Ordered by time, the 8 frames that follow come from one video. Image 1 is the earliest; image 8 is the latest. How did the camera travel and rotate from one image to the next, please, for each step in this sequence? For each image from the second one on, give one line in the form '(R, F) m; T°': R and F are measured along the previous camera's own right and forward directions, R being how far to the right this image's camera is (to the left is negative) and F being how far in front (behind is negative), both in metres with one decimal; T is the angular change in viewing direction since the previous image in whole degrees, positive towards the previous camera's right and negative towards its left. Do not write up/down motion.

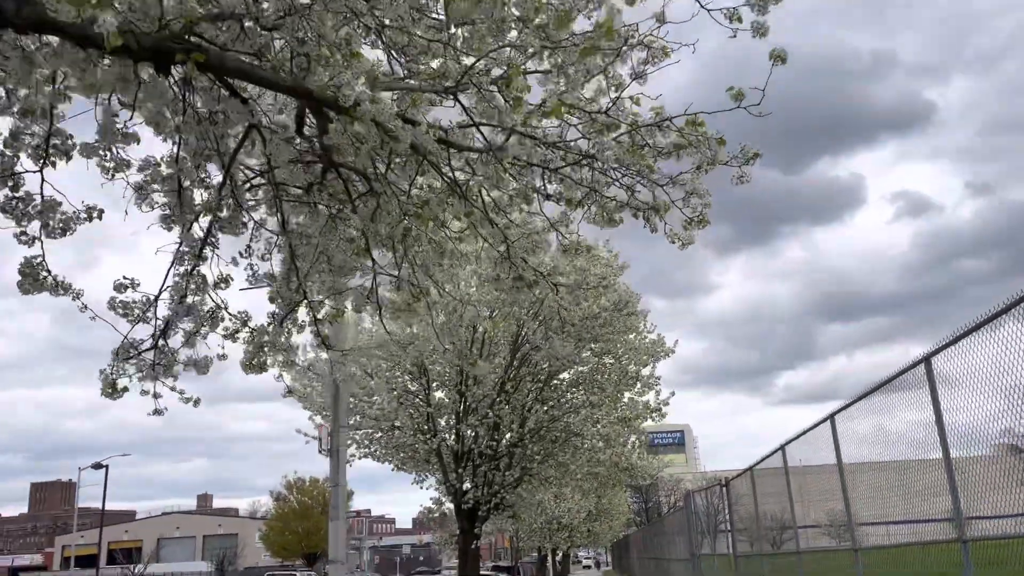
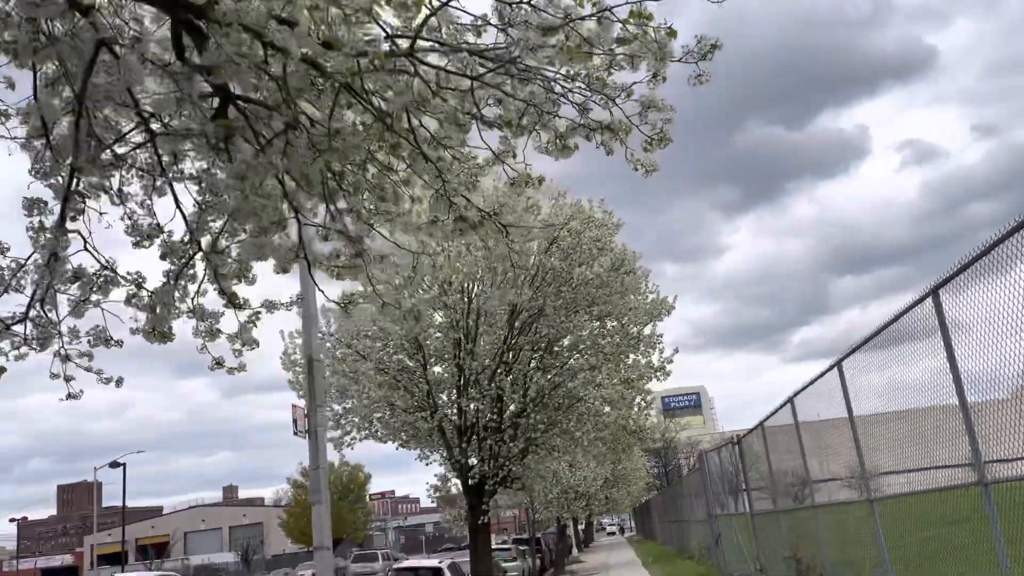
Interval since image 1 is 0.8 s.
(+0.2, +0.4) m; -1°
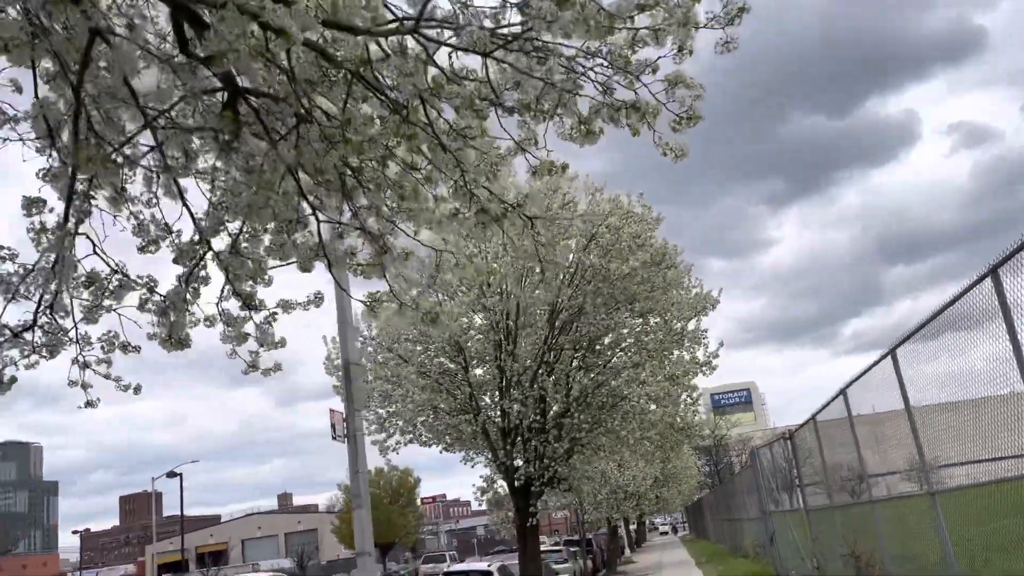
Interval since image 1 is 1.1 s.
(+0.1, +0.1) m; -3°
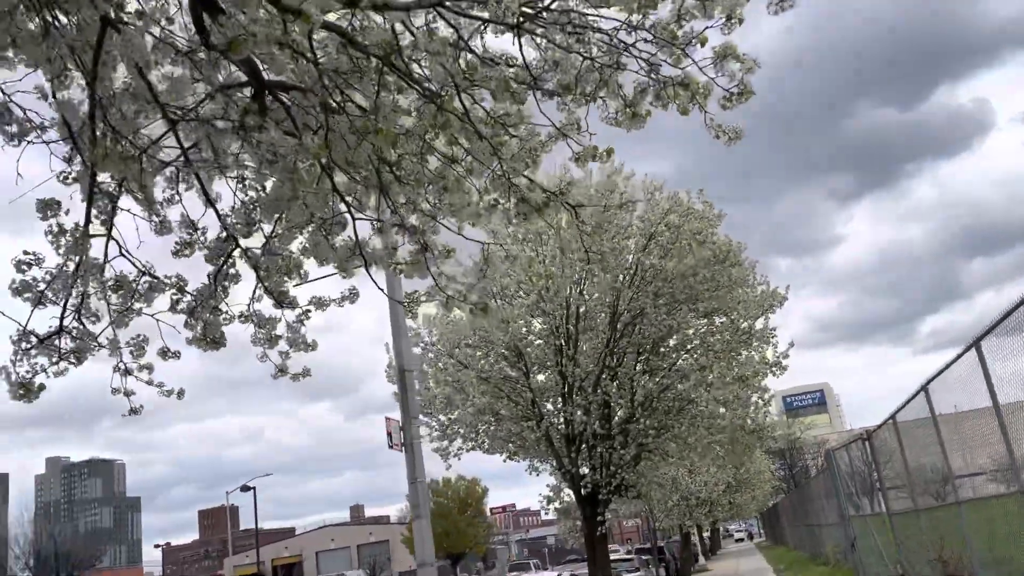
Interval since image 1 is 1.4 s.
(0.0, +0.2) m; -4°
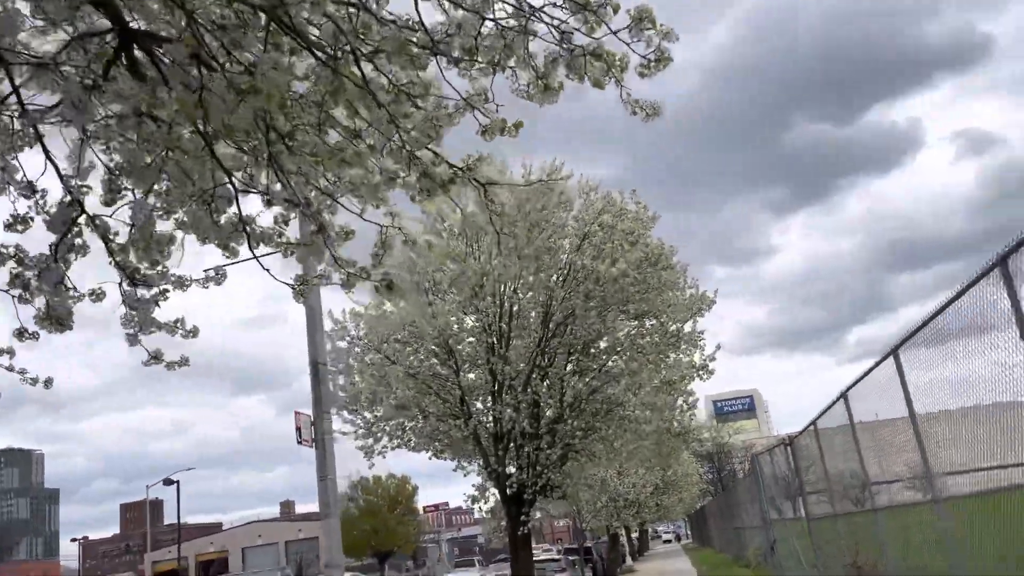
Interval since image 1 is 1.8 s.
(+0.1, +0.2) m; +4°
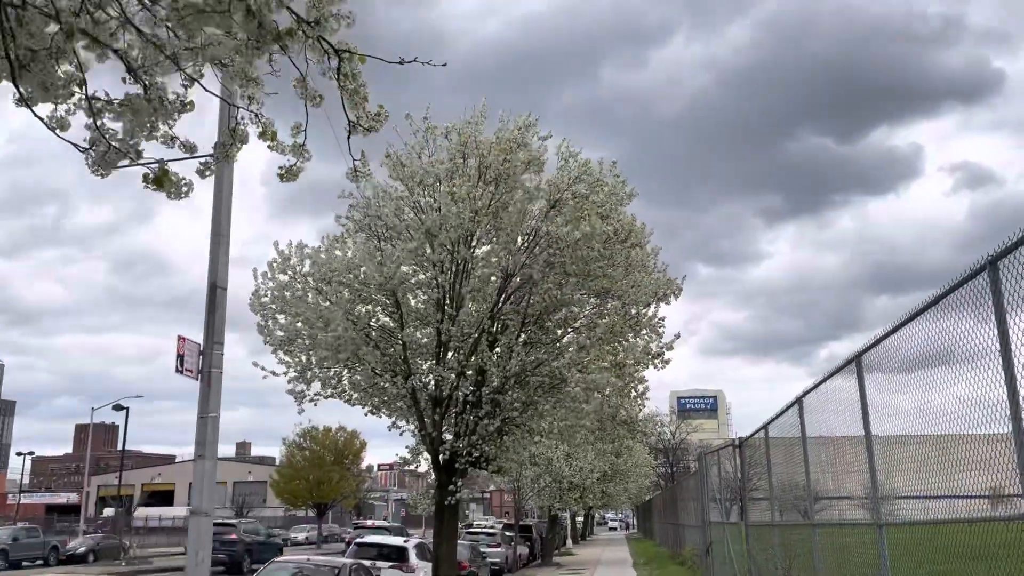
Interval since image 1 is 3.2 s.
(+0.4, +0.7) m; +1°
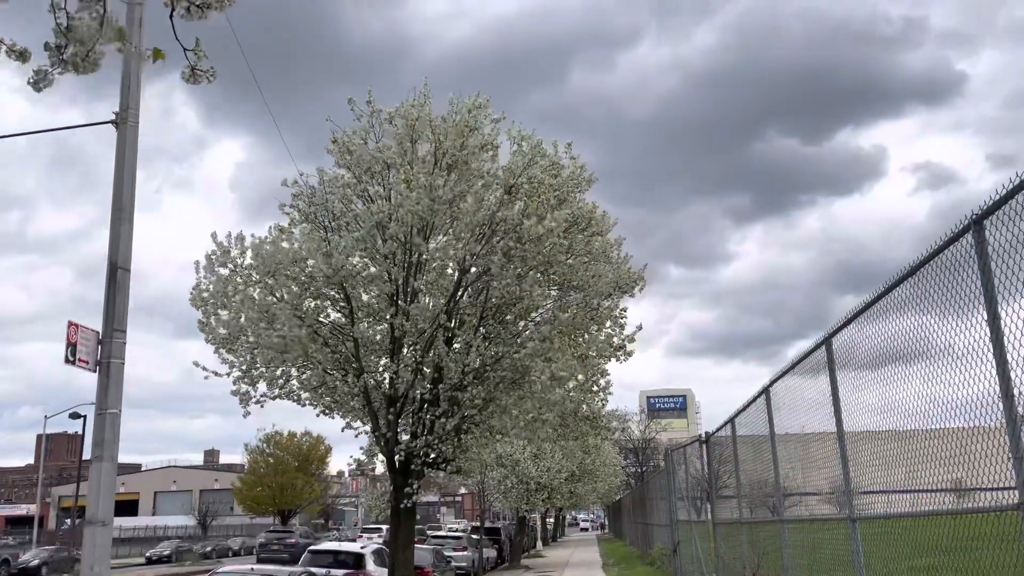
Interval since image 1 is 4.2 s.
(+0.2, +0.5) m; +2°
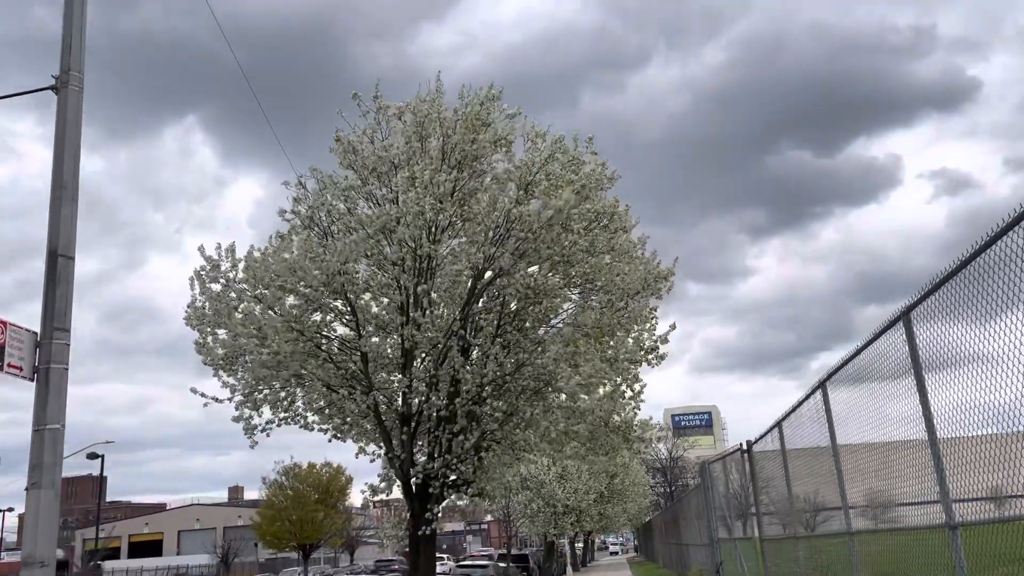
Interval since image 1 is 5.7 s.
(0.0, +0.8) m; -1°
